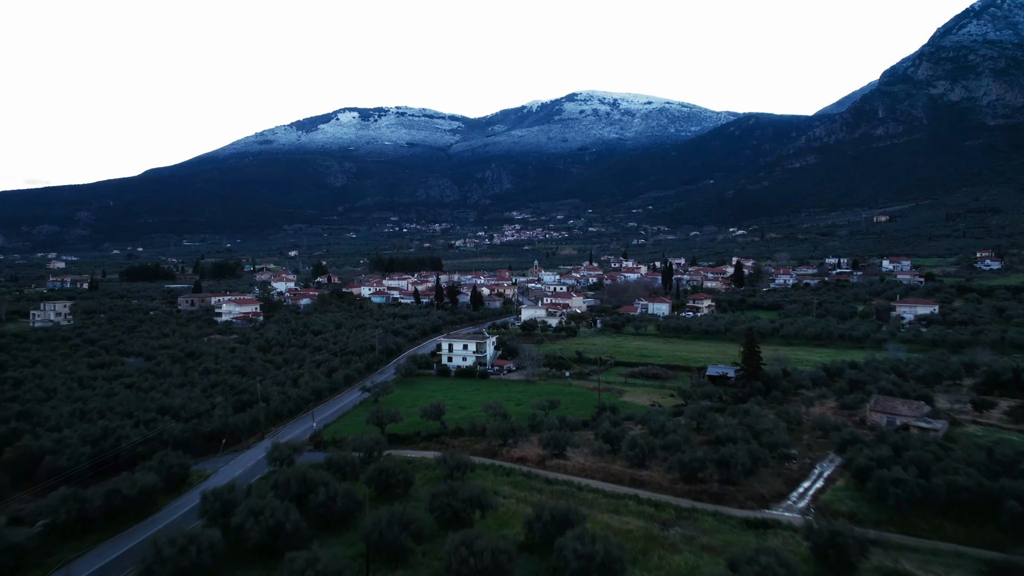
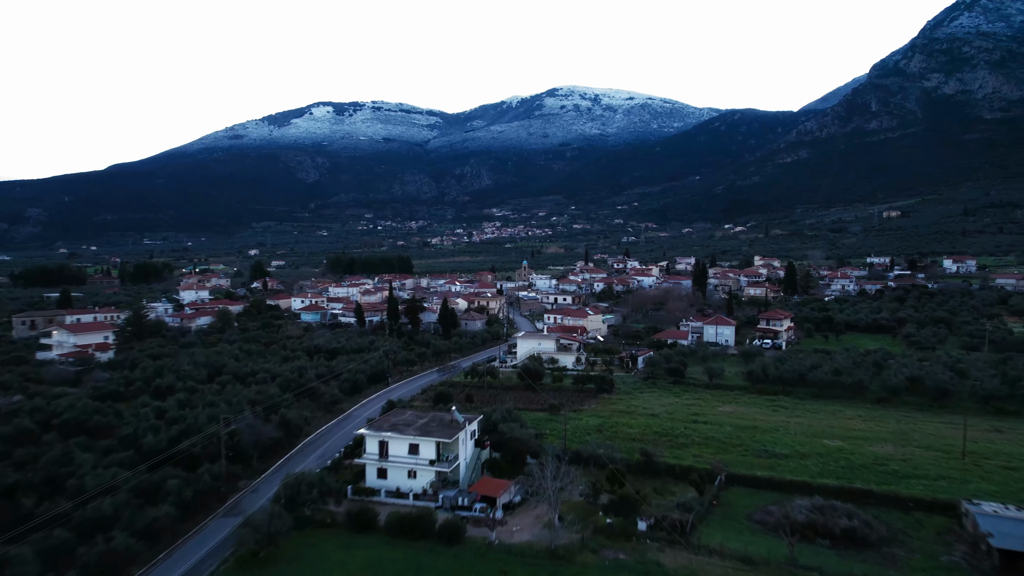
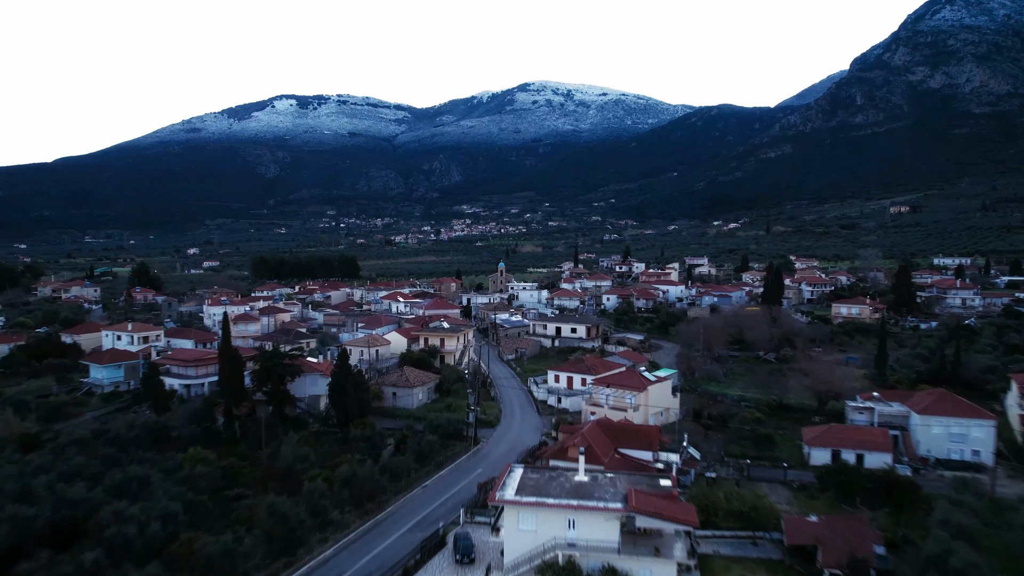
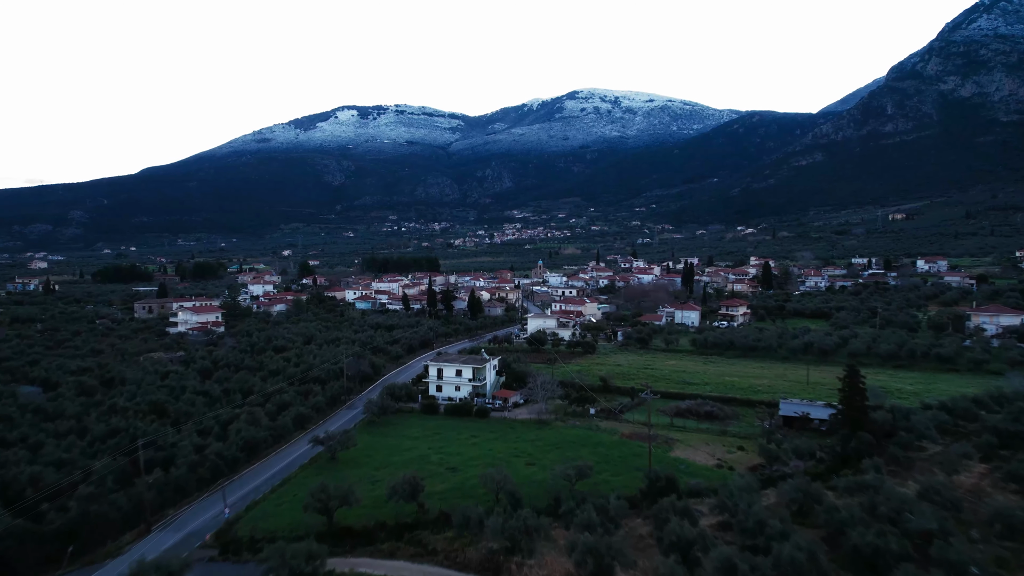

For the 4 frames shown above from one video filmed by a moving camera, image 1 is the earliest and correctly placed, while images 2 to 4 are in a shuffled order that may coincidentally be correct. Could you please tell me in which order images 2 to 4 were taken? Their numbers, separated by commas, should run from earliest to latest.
4, 2, 3
